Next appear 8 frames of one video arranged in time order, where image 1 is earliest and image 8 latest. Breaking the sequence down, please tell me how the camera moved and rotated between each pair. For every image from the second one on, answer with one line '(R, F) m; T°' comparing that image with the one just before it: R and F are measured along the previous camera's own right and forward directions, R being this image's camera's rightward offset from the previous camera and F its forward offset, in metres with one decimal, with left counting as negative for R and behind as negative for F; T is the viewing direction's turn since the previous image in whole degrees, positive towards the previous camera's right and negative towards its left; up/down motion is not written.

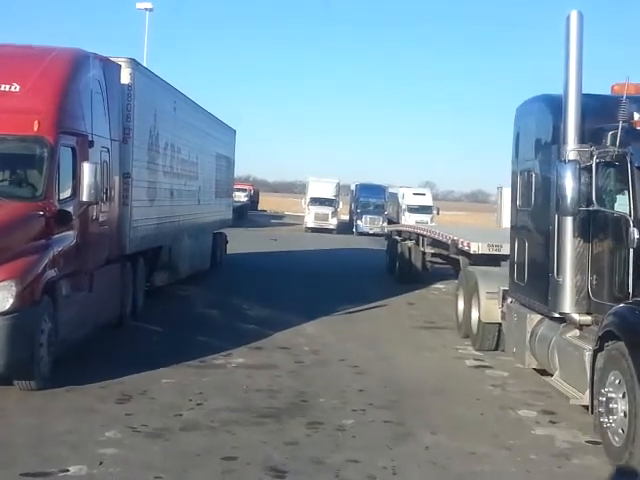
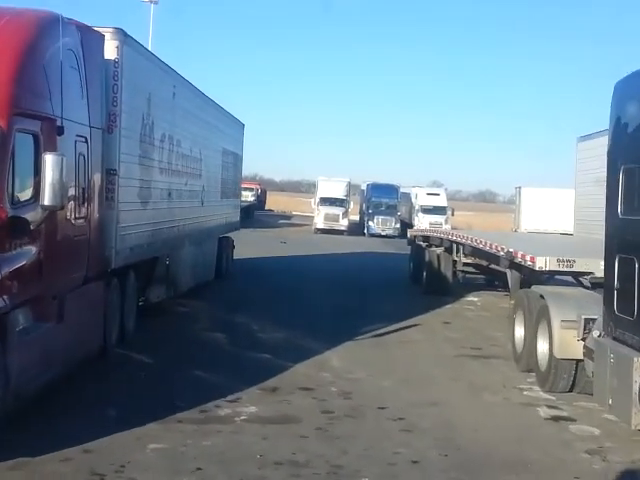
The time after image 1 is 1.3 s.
(-0.2, +2.7) m; 0°
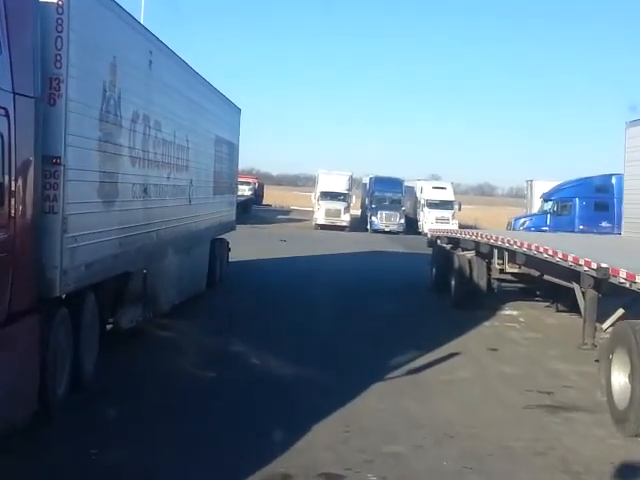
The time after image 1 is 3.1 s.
(-0.2, +3.4) m; 0°
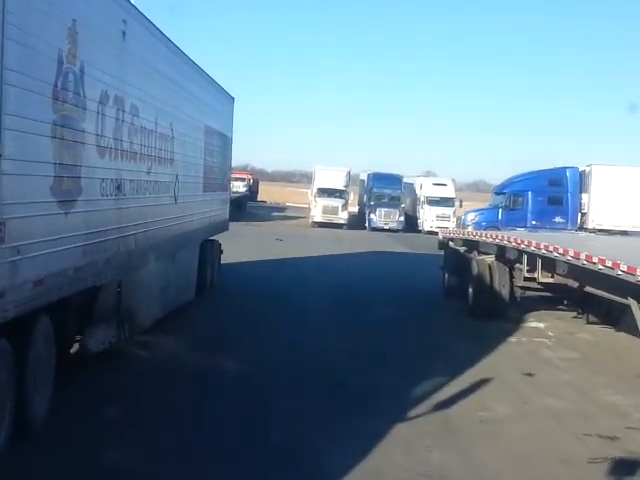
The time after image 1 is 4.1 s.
(-0.1, +2.1) m; 0°
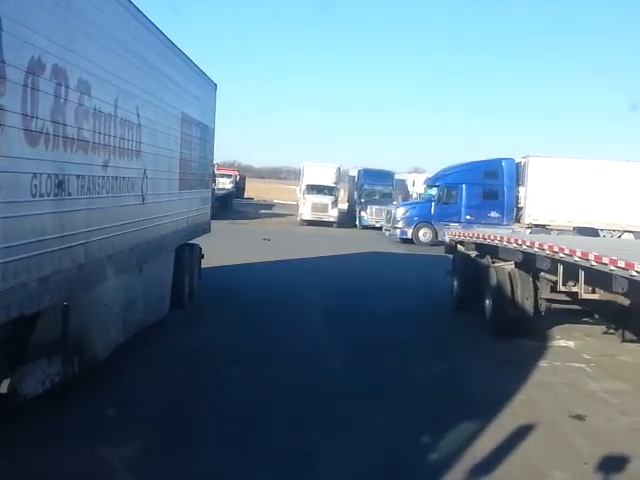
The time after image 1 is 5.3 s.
(-0.1, +2.3) m; +1°
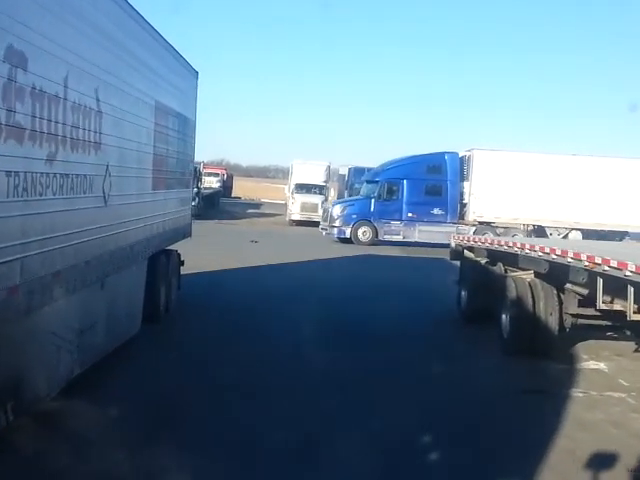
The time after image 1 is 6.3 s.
(-0.1, +1.9) m; +1°
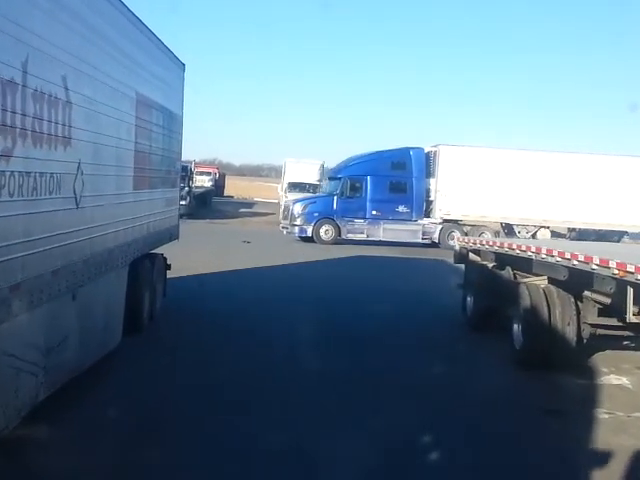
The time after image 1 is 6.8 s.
(0.0, +1.1) m; 0°
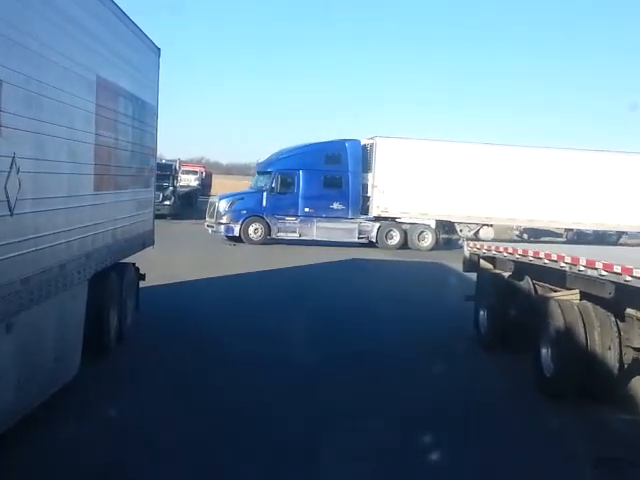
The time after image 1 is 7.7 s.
(-0.1, +1.8) m; +1°
